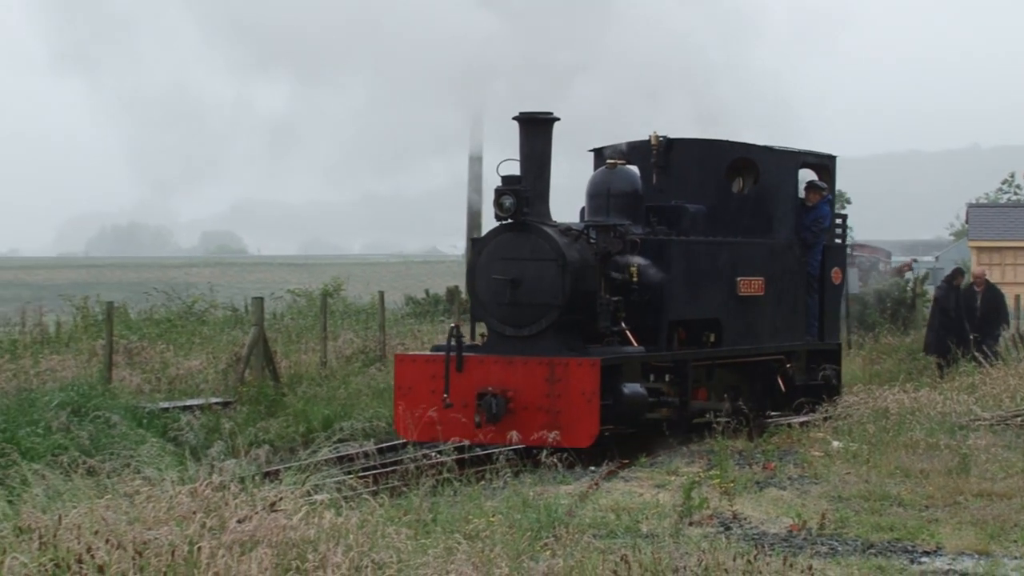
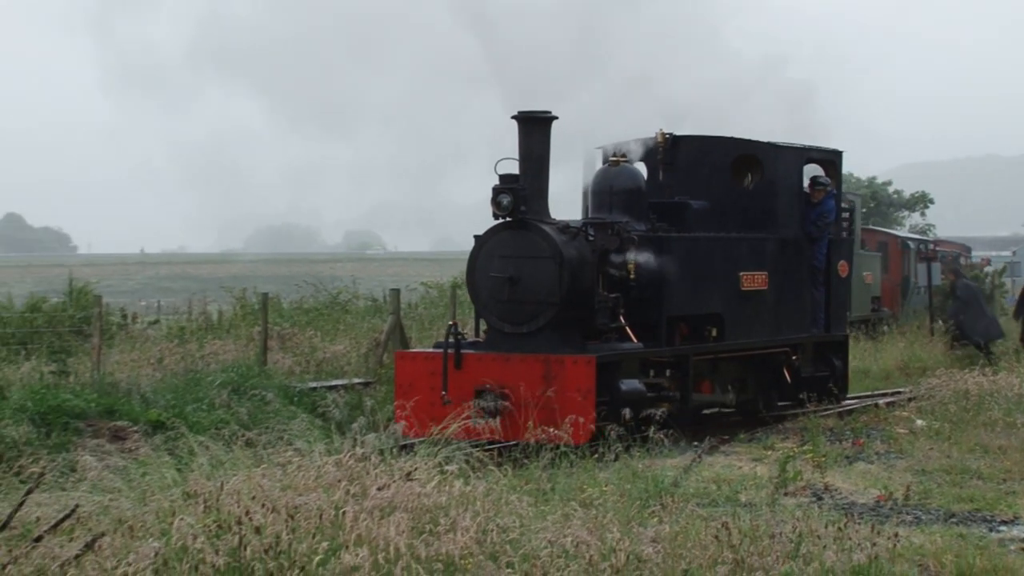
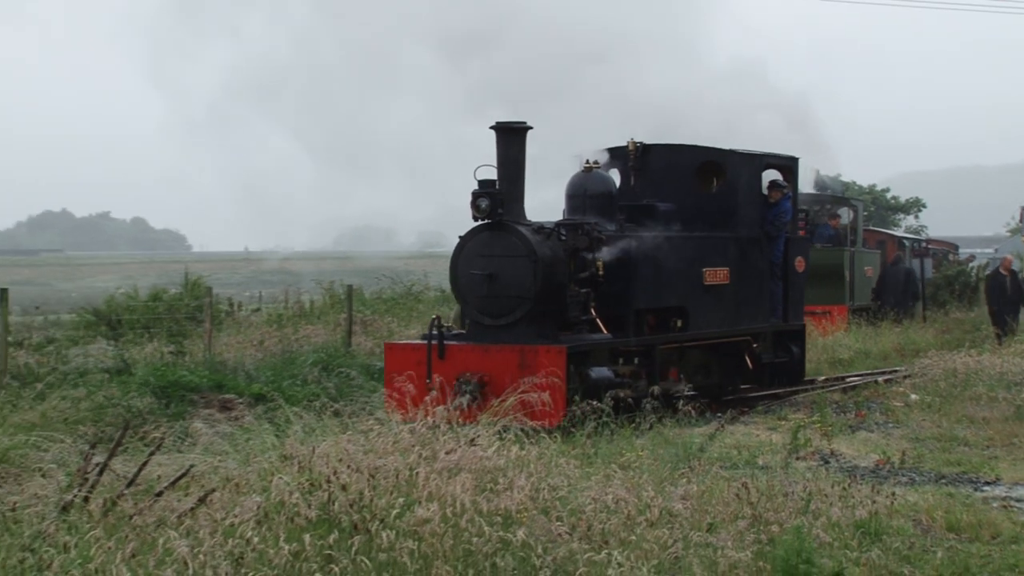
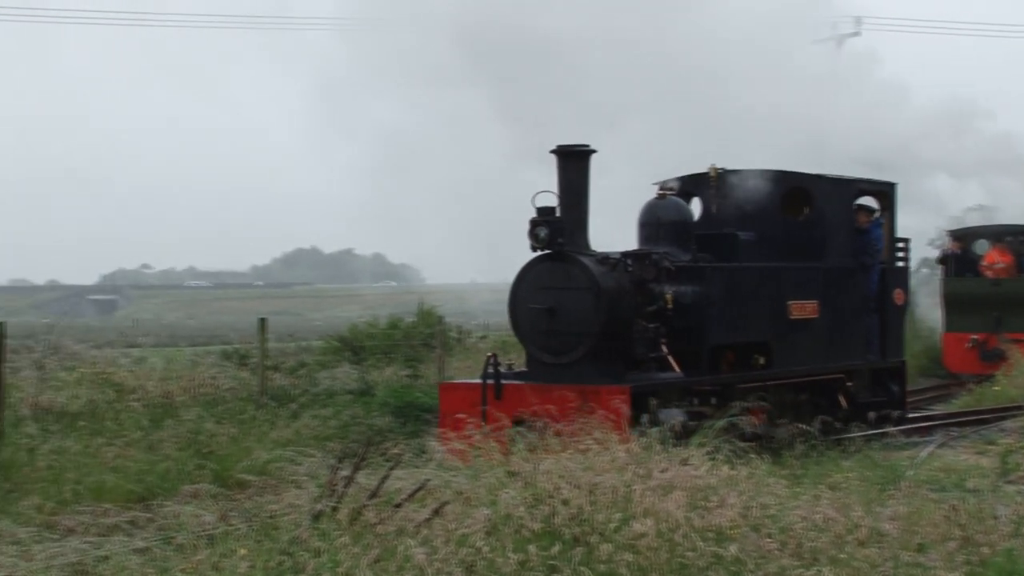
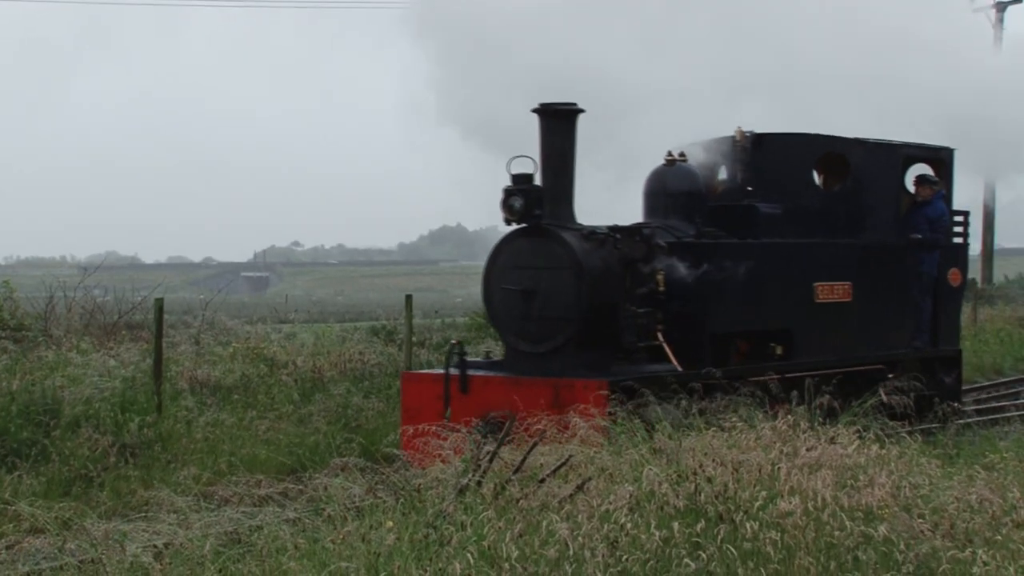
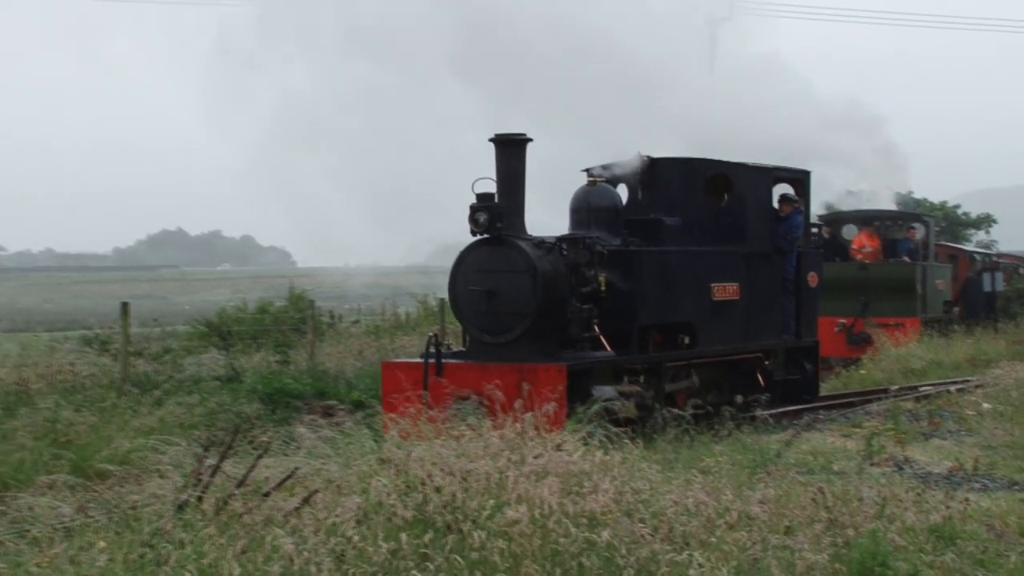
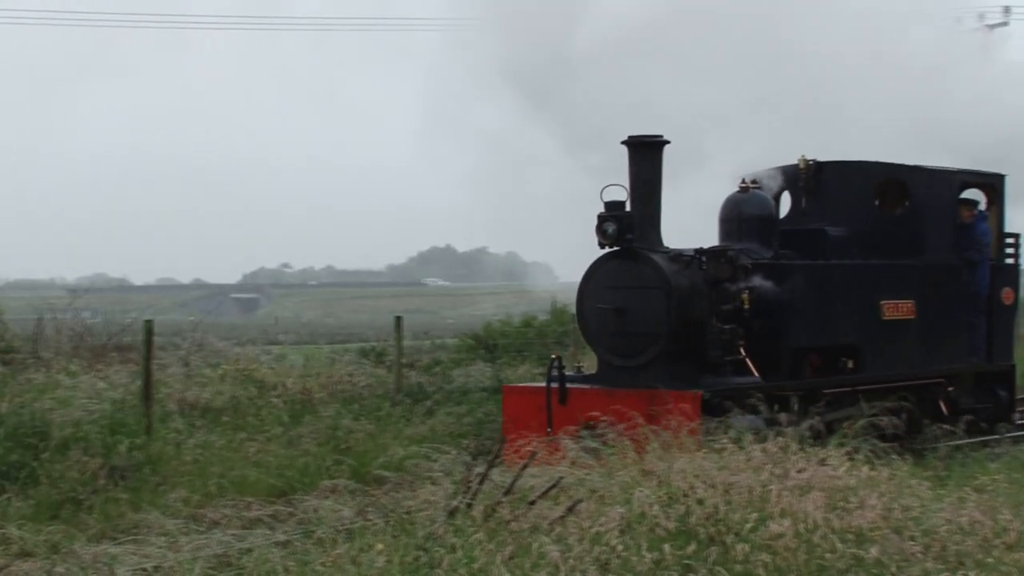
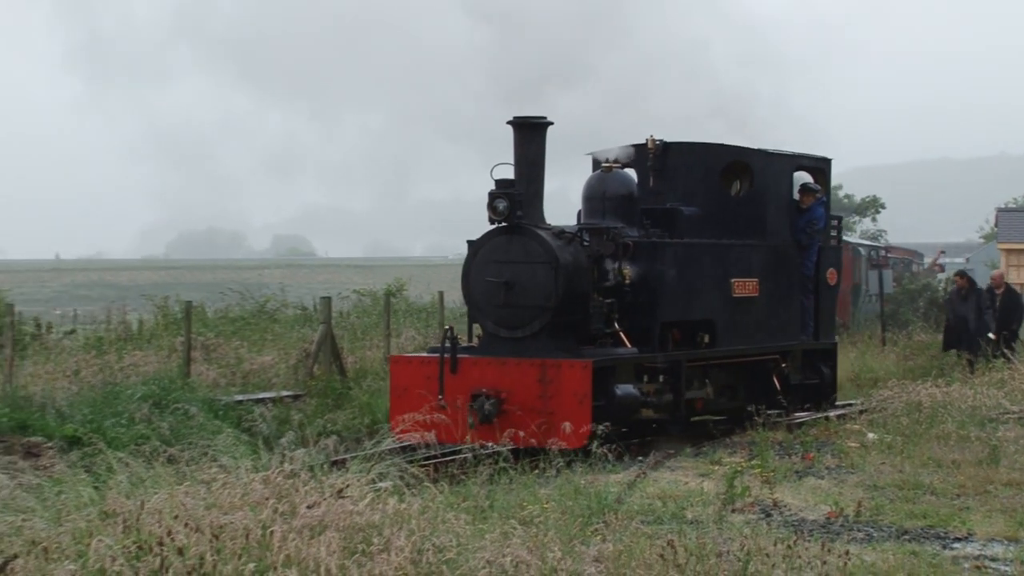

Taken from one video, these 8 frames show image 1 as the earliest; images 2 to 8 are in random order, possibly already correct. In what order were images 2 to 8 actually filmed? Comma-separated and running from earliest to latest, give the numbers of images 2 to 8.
8, 2, 3, 6, 4, 7, 5
